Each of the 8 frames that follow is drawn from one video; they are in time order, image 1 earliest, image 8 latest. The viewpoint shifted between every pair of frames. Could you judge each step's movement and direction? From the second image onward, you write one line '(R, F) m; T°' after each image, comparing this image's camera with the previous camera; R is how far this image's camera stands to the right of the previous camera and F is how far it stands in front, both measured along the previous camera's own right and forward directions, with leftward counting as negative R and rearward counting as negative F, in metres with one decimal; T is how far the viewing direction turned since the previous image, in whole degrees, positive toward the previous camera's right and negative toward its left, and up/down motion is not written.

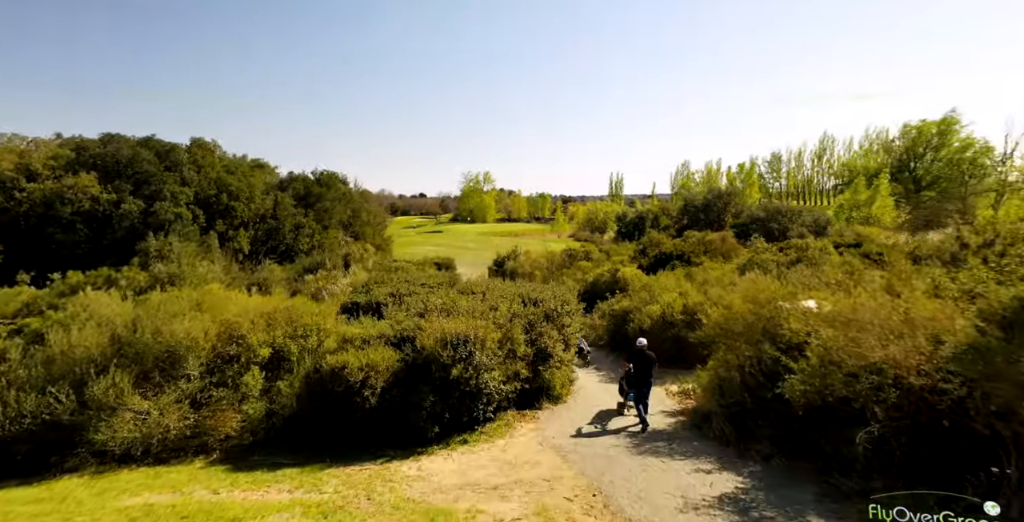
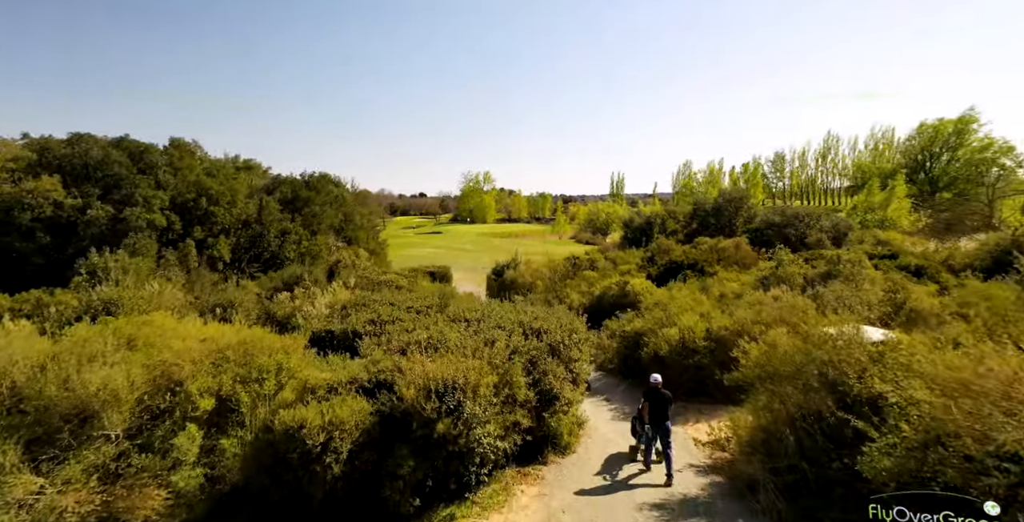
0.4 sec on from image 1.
(0.0, +1.7) m; 0°
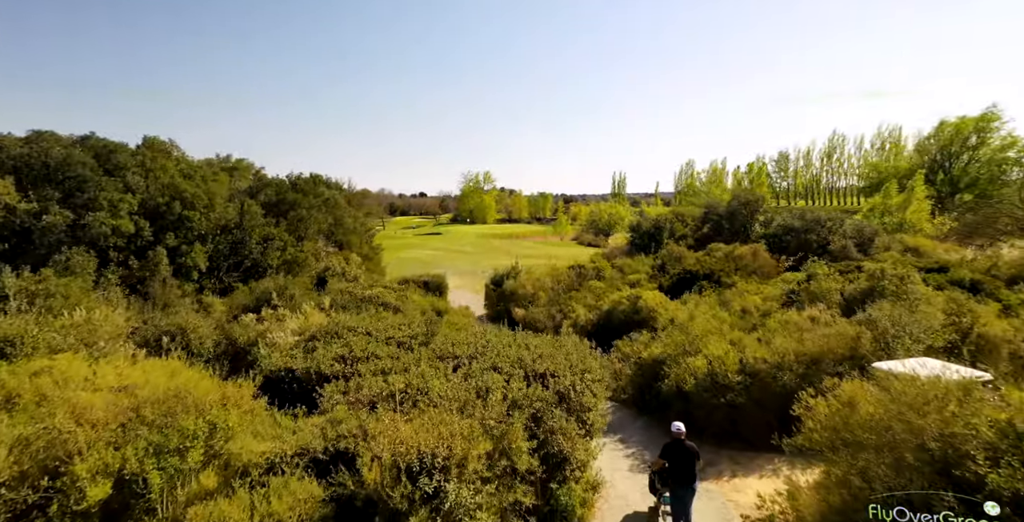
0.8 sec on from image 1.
(0.0, +1.9) m; 0°
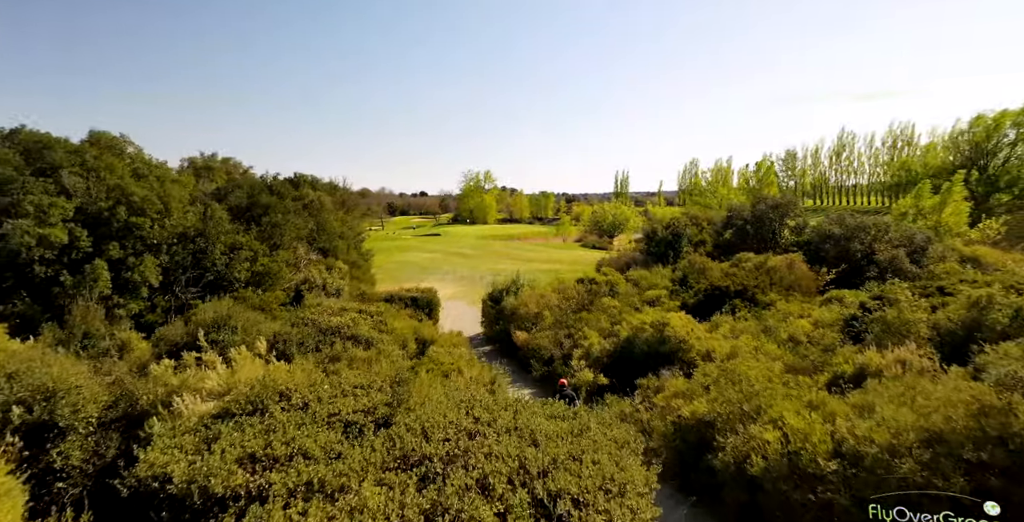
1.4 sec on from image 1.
(0.0, +3.0) m; 0°
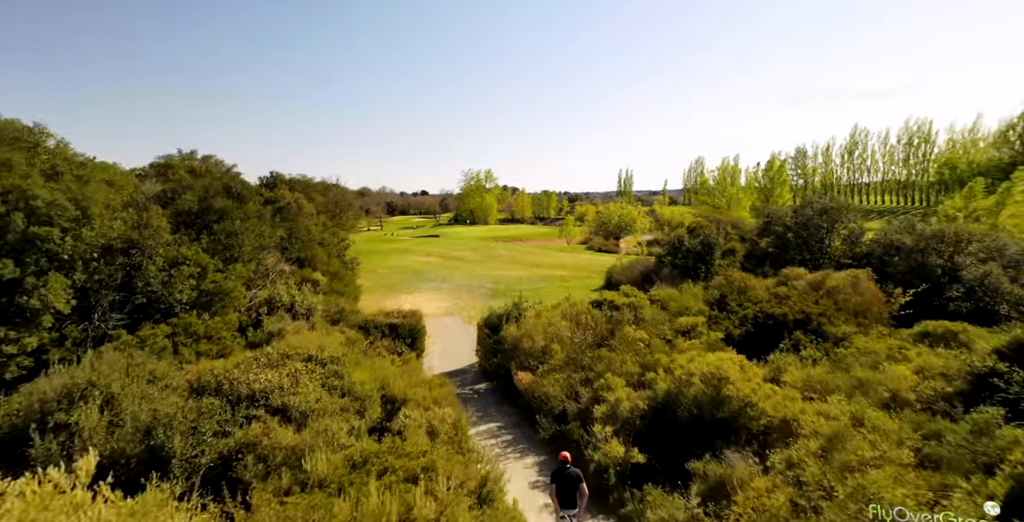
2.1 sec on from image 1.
(0.0, +3.9) m; 0°
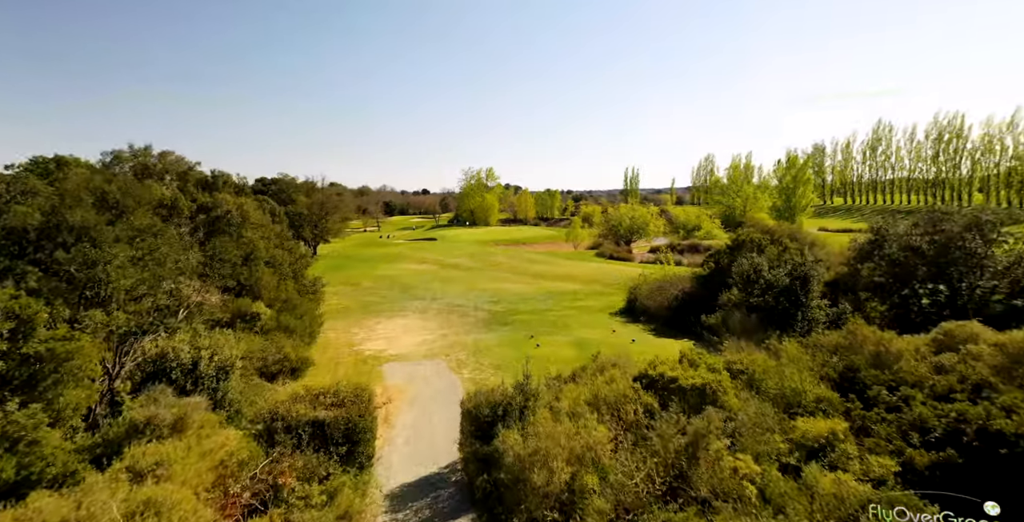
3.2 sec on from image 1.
(0.0, +7.0) m; 0°
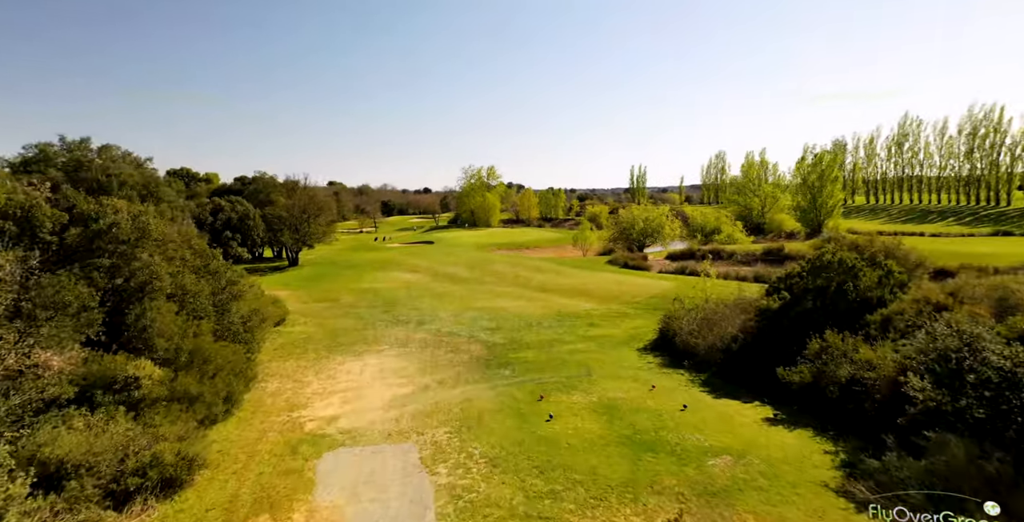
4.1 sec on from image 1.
(0.0, +7.4) m; 0°
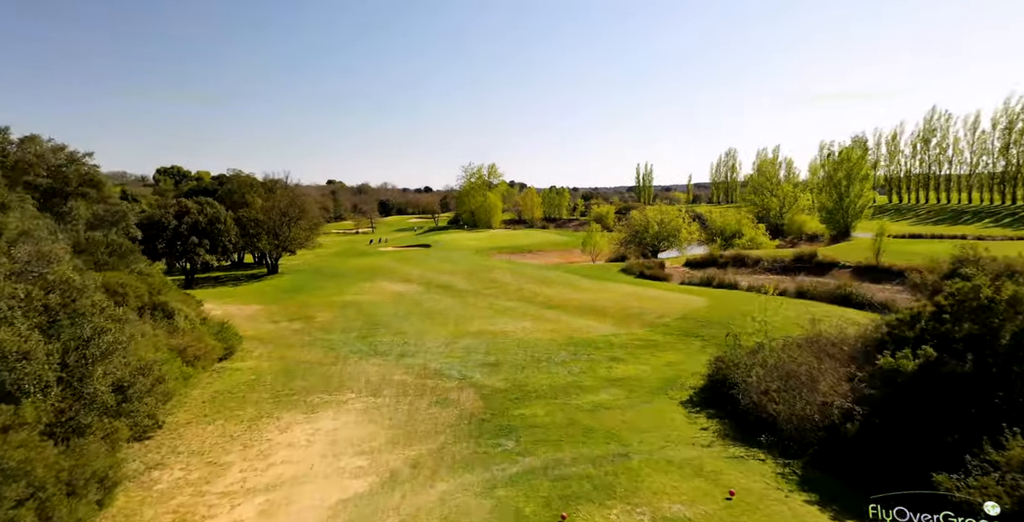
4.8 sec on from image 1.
(-0.1, +6.8) m; 0°
